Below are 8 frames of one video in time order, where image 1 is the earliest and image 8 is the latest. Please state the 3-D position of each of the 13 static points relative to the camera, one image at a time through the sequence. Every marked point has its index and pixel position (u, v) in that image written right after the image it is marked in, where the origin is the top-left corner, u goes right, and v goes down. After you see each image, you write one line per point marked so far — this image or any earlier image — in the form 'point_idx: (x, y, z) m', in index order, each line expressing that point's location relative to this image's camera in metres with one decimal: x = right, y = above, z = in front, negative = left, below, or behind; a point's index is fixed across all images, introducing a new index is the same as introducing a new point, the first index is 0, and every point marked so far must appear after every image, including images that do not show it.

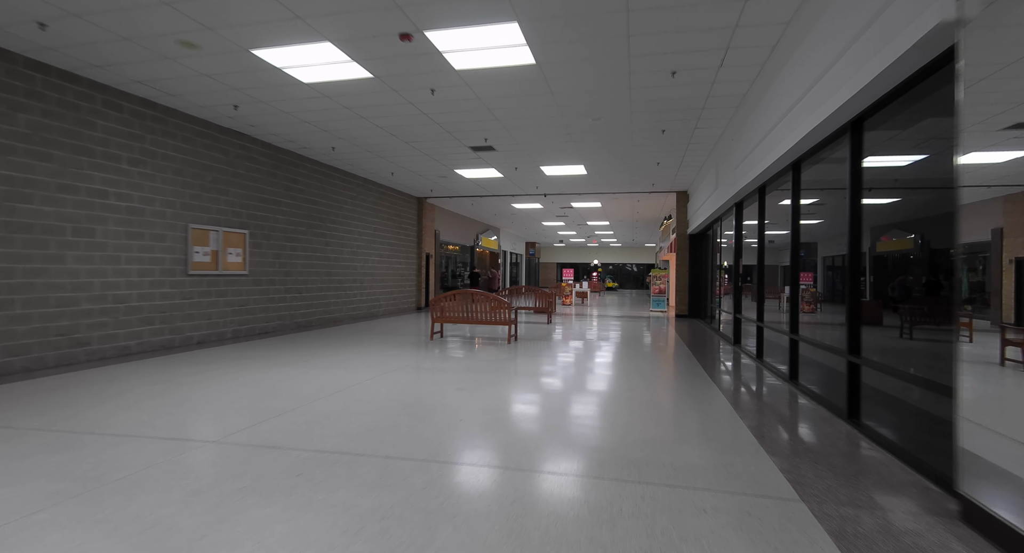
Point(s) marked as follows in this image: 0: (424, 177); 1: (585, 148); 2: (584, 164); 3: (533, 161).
0: (-2.0, +2.3, +10.3) m
1: (+1.3, +2.4, +8.1) m
2: (+1.5, +2.3, +9.2) m
3: (+0.4, +2.3, +9.0) m
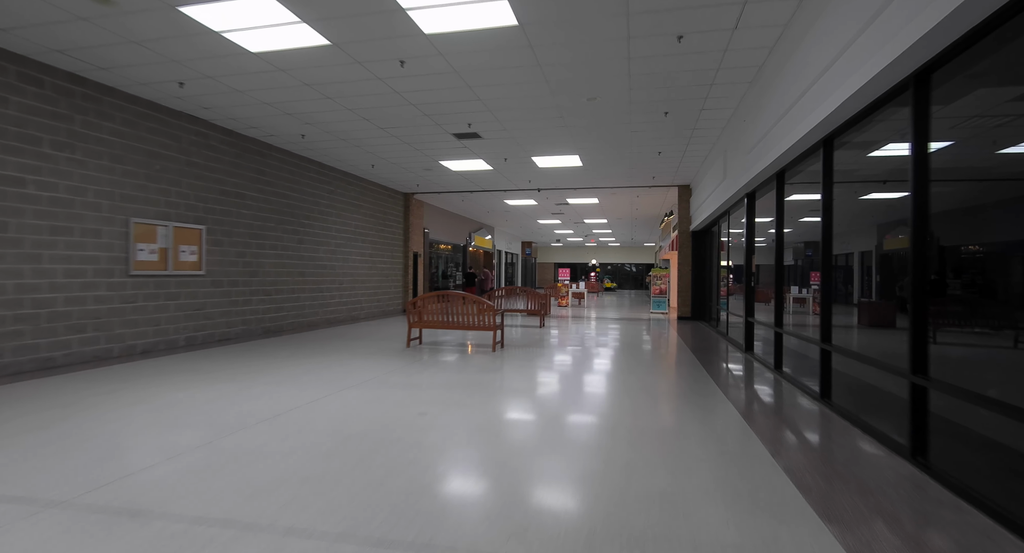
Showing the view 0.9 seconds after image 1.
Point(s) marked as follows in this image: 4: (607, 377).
0: (-2.3, +2.3, +9.6) m
1: (+1.1, +2.4, +7.4) m
2: (+1.3, +2.3, +8.5) m
3: (+0.2, +2.4, +8.2) m
4: (+1.2, -1.2, +6.0) m
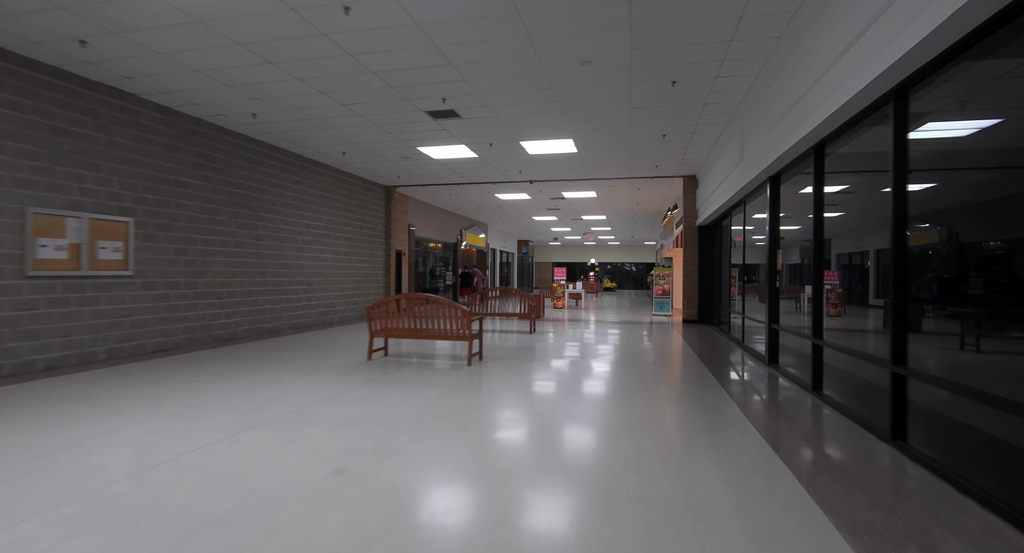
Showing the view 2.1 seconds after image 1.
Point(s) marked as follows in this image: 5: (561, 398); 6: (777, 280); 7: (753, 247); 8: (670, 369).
0: (-2.5, +2.3, +8.6) m
1: (+0.9, +2.4, +6.5) m
2: (+1.0, +2.4, +7.6) m
3: (0.0, +2.4, +7.3) m
4: (+1.0, -1.2, +5.0) m
5: (+0.5, -1.2, +4.4) m
6: (+3.5, -0.1, +5.7) m
7: (+3.8, +0.4, +6.9) m
8: (+2.3, -1.3, +6.6) m
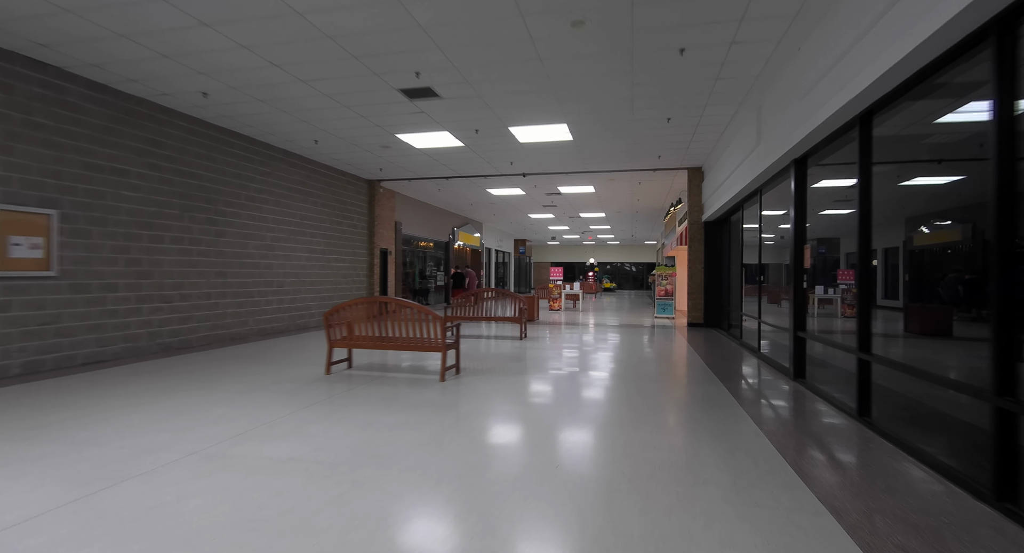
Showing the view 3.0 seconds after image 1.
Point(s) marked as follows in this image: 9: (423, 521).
0: (-2.7, +2.3, +7.9) m
1: (+0.7, +2.4, +5.8) m
2: (+0.9, +2.3, +6.9) m
3: (-0.2, +2.3, +6.6) m
4: (+0.8, -1.2, +4.3) m
5: (+0.3, -1.2, +3.7) m
6: (+3.3, -0.1, +5.0) m
7: (+3.6, +0.5, +6.2) m
8: (+2.1, -1.3, +5.8) m
9: (-0.4, -1.1, +1.9) m
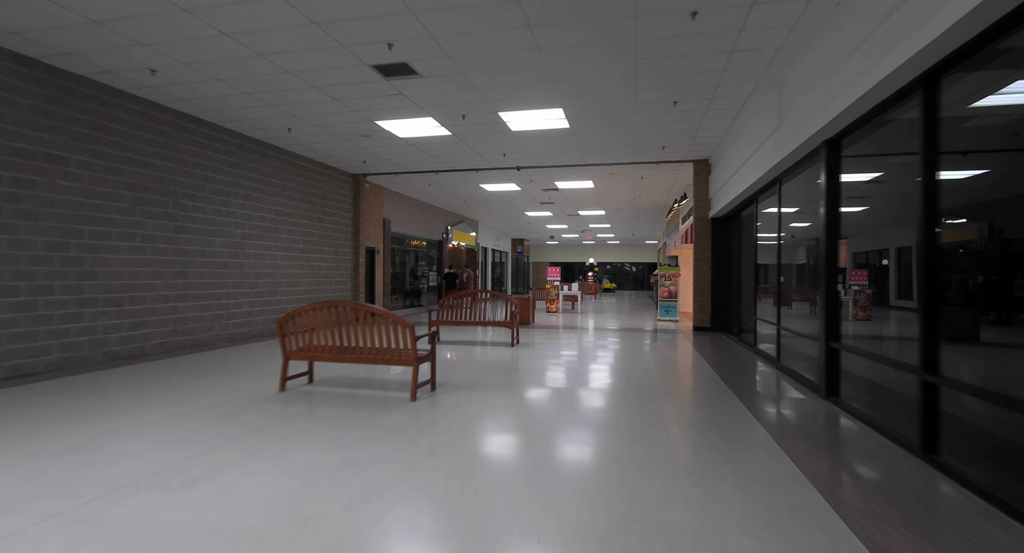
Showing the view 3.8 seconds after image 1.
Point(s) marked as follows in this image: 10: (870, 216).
0: (-2.8, +2.3, +7.3) m
1: (+0.6, +2.4, +5.1) m
2: (+0.7, +2.3, +6.2) m
3: (-0.4, +2.3, +5.9) m
4: (+0.7, -1.2, +3.7) m
5: (+0.2, -1.2, +3.1) m
6: (+3.2, -0.1, +4.4) m
7: (+3.4, +0.4, +5.6) m
8: (+2.0, -1.3, +5.2) m
9: (-0.5, -1.1, +1.3) m
10: (+2.9, +0.5, +3.7) m
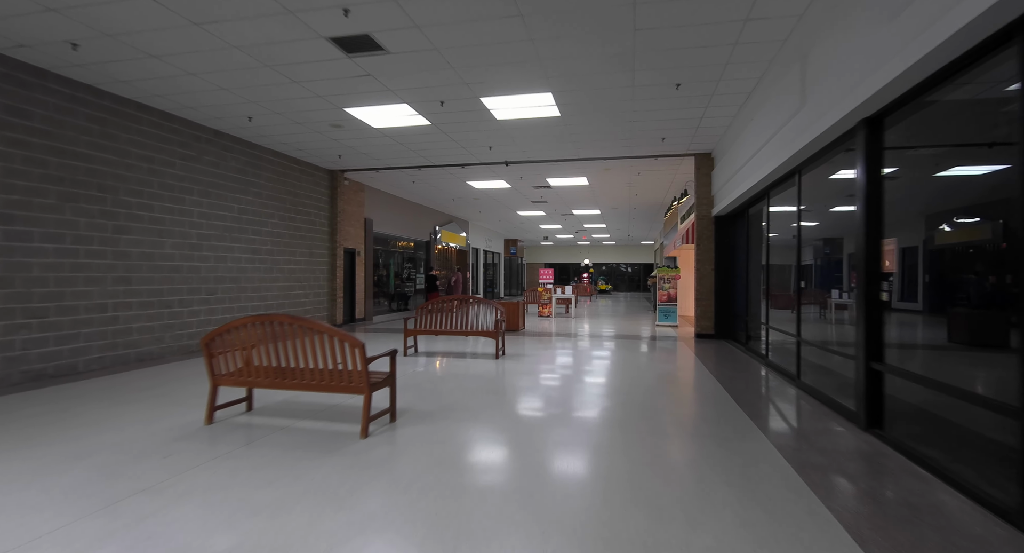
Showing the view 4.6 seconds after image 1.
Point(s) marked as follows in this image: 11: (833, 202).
0: (-3.0, +2.2, +6.6) m
1: (+0.4, +2.3, +4.5) m
2: (+0.5, +2.3, +5.6) m
3: (-0.6, +2.3, +5.3) m
4: (+0.5, -1.2, +3.0) m
5: (0.0, -1.2, +2.4) m
6: (+3.0, -0.1, +3.8) m
7: (+3.3, +0.4, +4.9) m
8: (+1.8, -1.4, +4.6) m
9: (-0.6, -1.2, +0.6) m
10: (+2.8, +0.5, +3.0) m
11: (+3.0, +0.7, +4.2) m
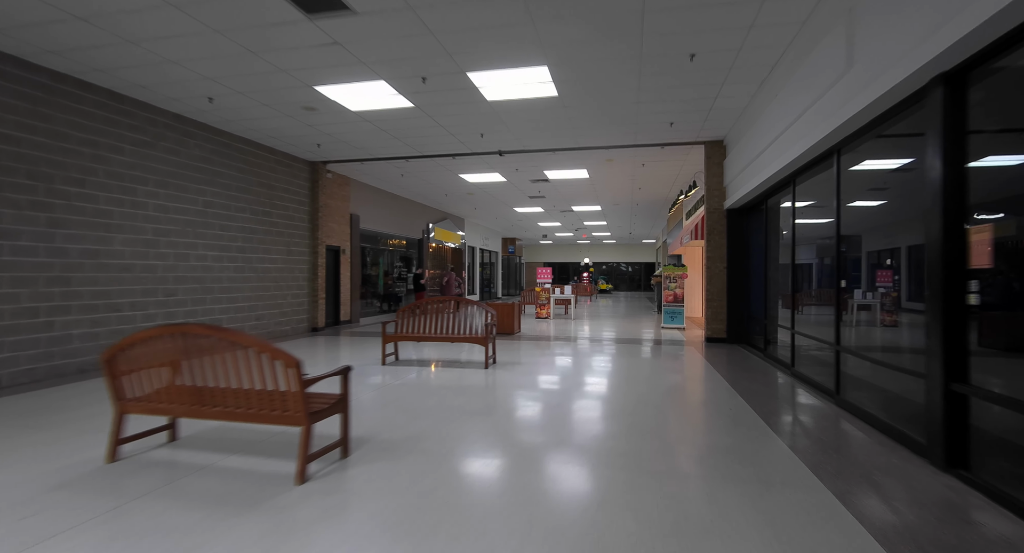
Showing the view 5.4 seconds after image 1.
0: (-3.1, +2.2, +5.9) m
1: (+0.3, +2.3, +3.8) m
2: (+0.4, +2.3, +5.0) m
3: (-0.7, +2.3, +4.7) m
4: (+0.4, -1.2, +2.4) m
5: (-0.1, -1.2, +1.8) m
6: (+2.9, -0.1, +3.1) m
7: (+3.2, +0.4, +4.3) m
8: (+1.7, -1.4, +3.9) m
9: (-0.7, -1.2, 0.0) m
10: (+2.7, +0.5, +2.4) m
11: (+2.9, +0.7, +3.6) m
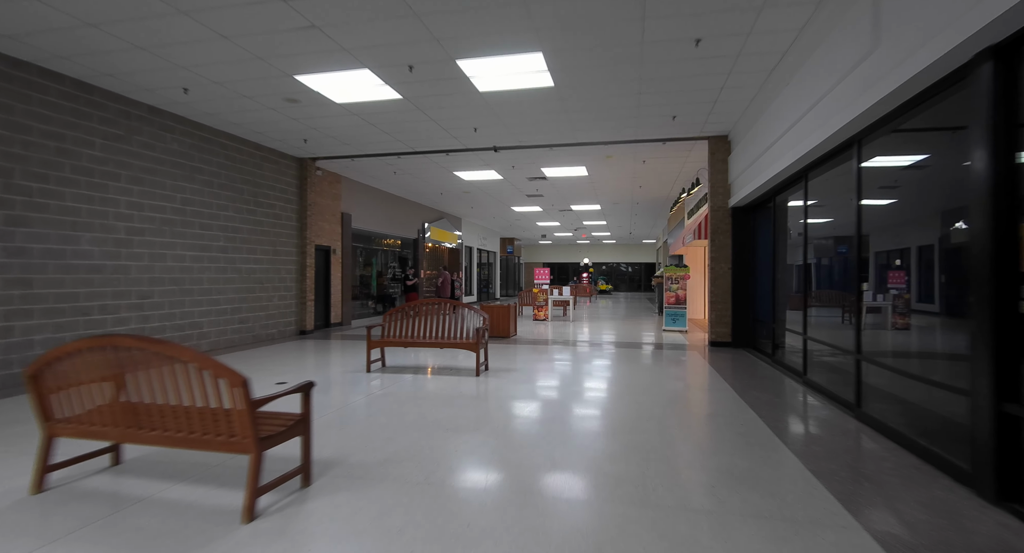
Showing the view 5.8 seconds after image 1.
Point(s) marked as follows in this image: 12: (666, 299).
0: (-3.2, +2.2, +5.6) m
1: (+0.2, +2.3, +3.5) m
2: (+0.3, +2.3, +4.6) m
3: (-0.7, +2.3, +4.3) m
4: (+0.4, -1.2, +2.1) m
5: (-0.2, -1.2, +1.5) m
6: (+2.8, -0.1, +2.8) m
7: (+3.1, +0.4, +4.0) m
8: (+1.6, -1.4, +3.6) m
9: (-0.8, -1.2, -0.4) m
10: (+2.6, +0.4, +2.1) m
11: (+2.8, +0.7, +3.3) m
12: (+3.3, -0.5, +9.5) m
